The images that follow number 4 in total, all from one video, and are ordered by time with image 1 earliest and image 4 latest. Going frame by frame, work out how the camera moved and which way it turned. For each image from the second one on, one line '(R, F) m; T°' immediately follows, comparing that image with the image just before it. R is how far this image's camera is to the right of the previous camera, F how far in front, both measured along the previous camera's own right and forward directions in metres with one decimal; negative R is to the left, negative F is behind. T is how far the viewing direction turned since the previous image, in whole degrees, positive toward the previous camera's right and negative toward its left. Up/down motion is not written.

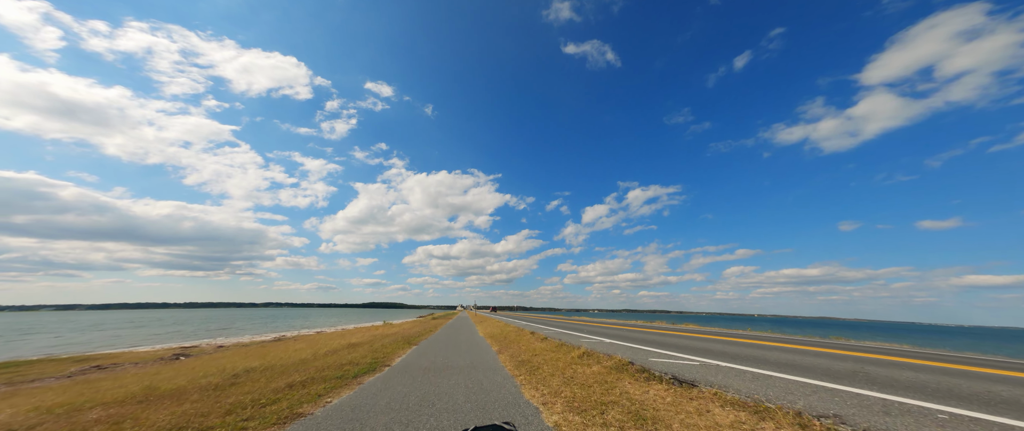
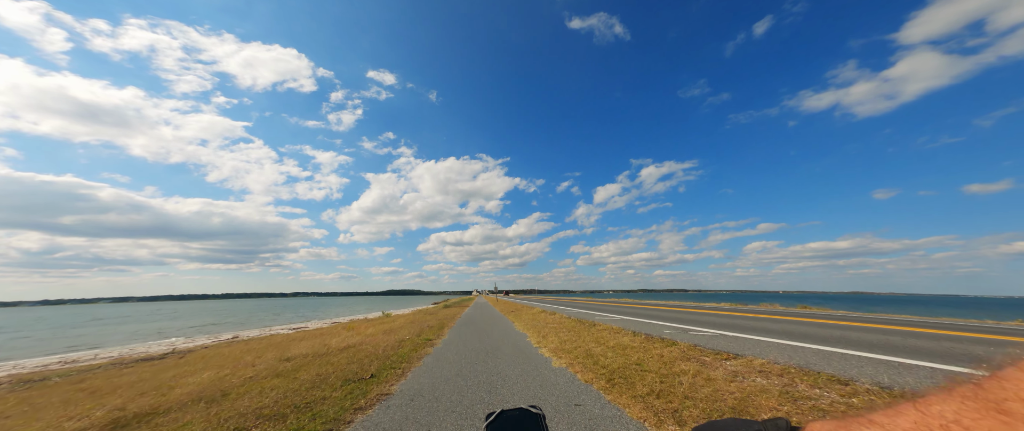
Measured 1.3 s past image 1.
(-1.0, -0.2) m; -2°
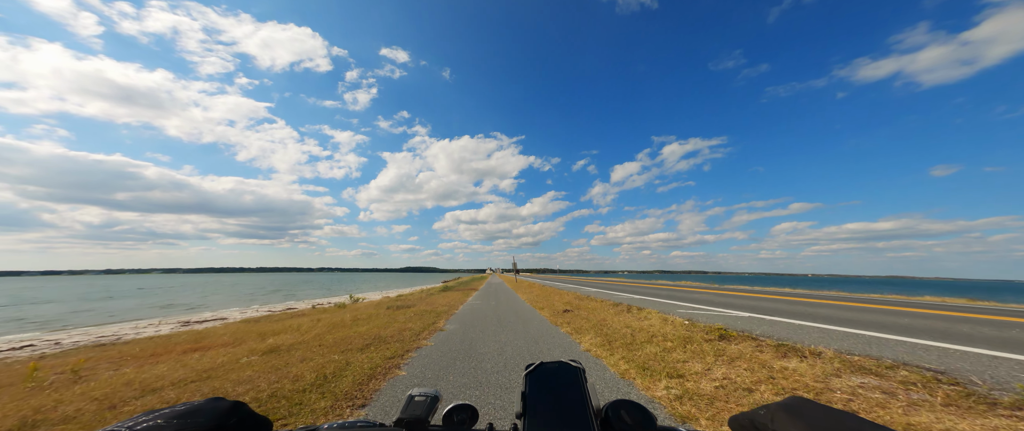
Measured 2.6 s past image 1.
(0.0, -0.6) m; -3°
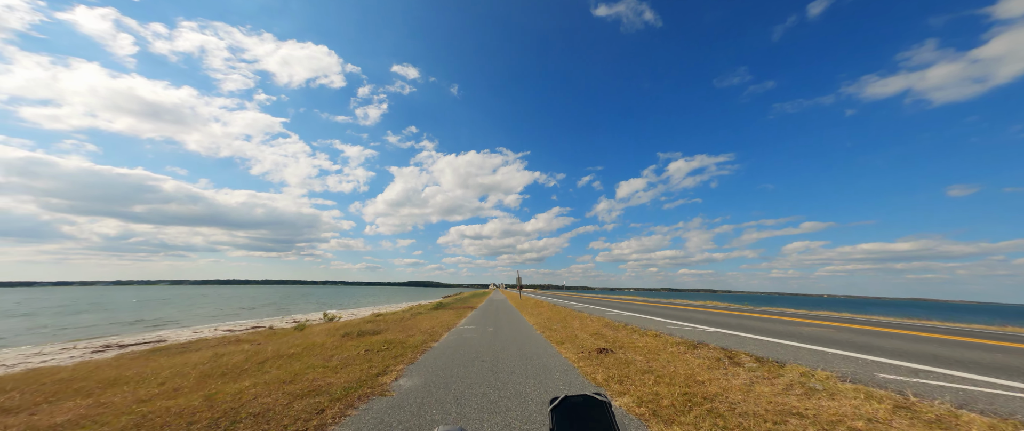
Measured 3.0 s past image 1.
(+0.3, +0.6) m; -1°
